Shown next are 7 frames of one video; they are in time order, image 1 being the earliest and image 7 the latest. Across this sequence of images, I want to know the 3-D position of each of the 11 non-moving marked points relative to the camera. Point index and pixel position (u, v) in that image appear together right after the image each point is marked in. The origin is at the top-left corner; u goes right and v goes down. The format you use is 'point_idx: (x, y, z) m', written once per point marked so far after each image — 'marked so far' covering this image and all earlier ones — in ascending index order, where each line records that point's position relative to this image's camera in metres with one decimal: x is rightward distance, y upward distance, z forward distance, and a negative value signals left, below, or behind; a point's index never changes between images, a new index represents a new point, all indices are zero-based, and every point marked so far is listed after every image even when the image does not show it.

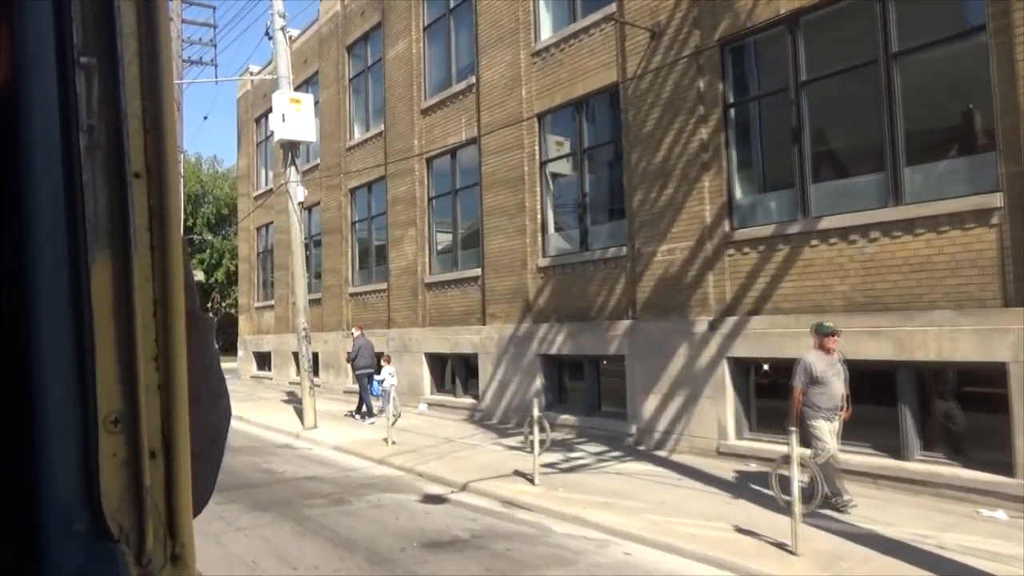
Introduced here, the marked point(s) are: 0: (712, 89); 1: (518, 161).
0: (+2.6, +2.6, +11.5) m
1: (+0.1, +2.2, +15.2) m
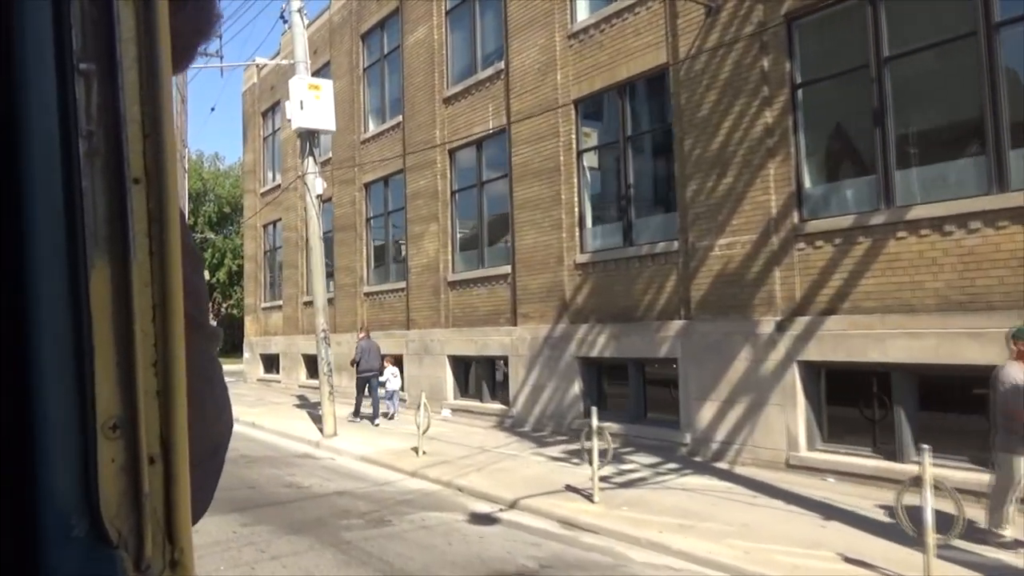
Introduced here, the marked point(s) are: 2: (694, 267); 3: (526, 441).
0: (+3.2, +2.7, +10.6) m
1: (+0.7, +2.3, +14.3) m
2: (+2.4, +0.3, +11.5) m
3: (+0.2, -2.3, +13.3) m
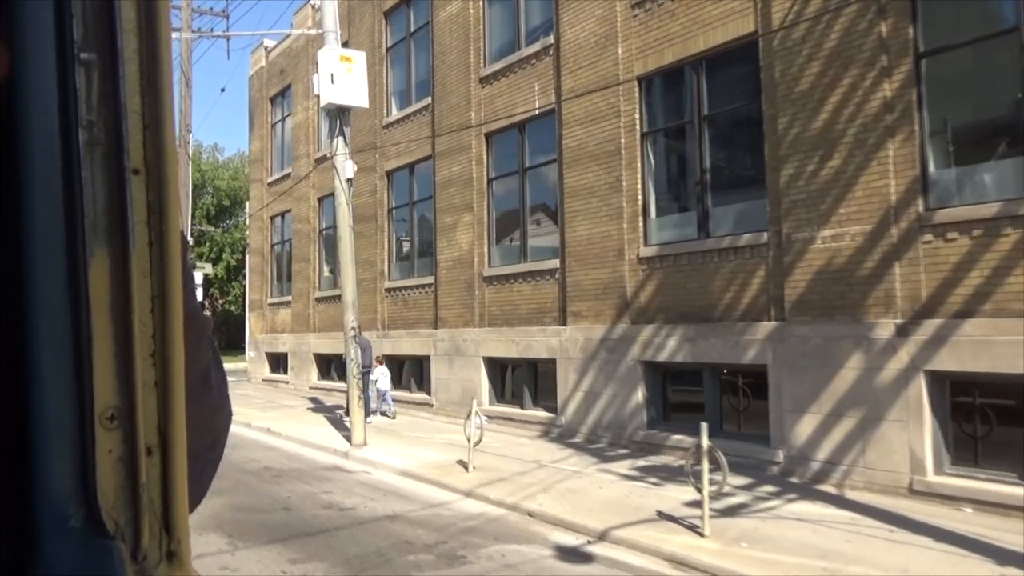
0: (+4.1, +2.7, +9.2) m
1: (+1.5, +2.3, +12.9) m
2: (+3.2, +0.3, +10.2) m
3: (+1.0, -2.3, +11.9) m
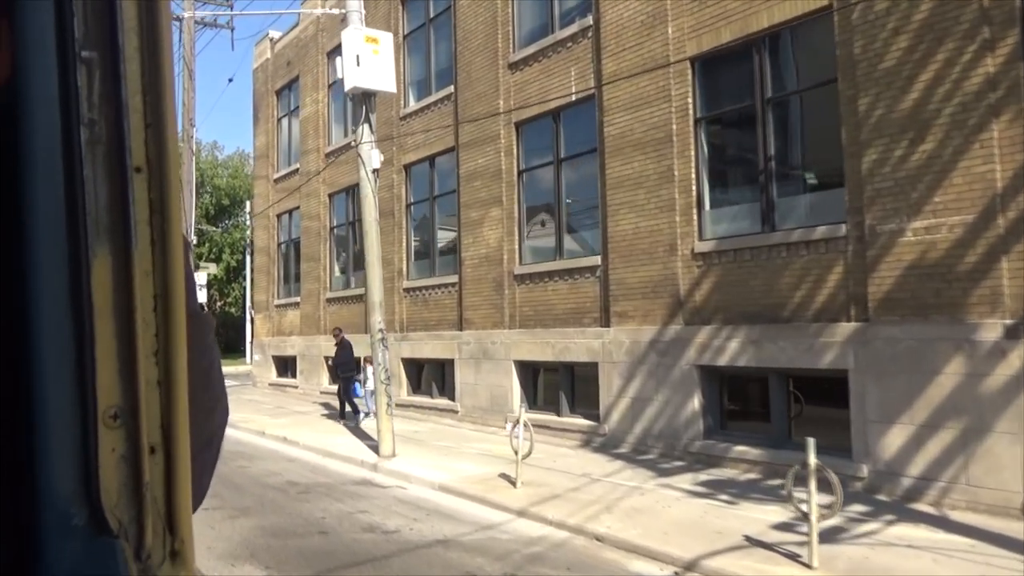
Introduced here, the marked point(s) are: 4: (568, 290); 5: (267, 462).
0: (+4.7, +2.7, +8.3) m
1: (+2.1, +2.3, +11.9) m
2: (+3.8, +0.3, +9.2) m
3: (+1.6, -2.3, +10.9) m
4: (+0.9, 0.0, +13.6) m
5: (-3.5, -2.5, +12.5) m
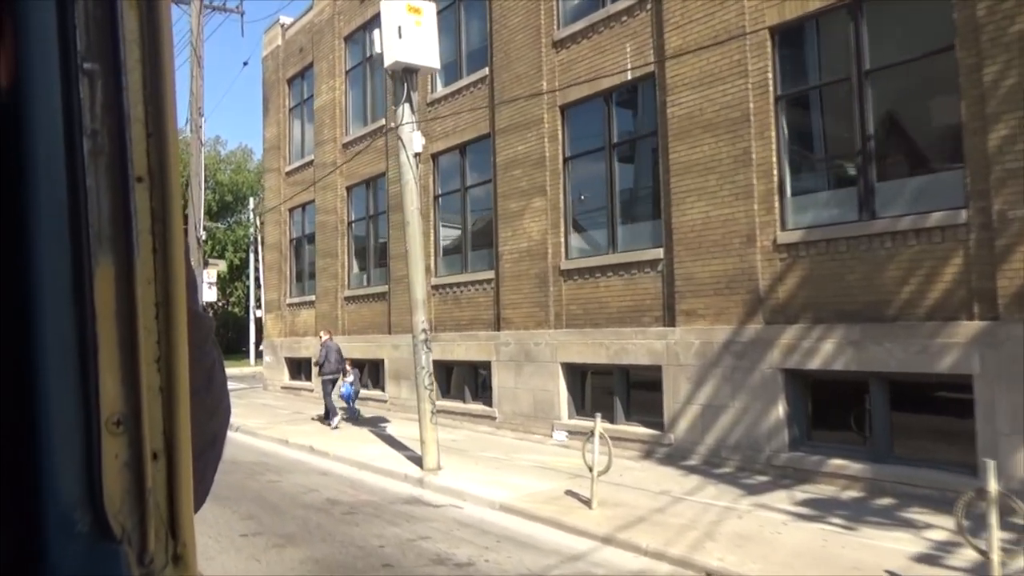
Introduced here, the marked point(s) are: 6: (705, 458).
0: (+5.4, +2.8, +7.2) m
1: (+2.8, +2.4, +10.8) m
2: (+4.6, +0.4, +8.1) m
3: (+2.3, -2.2, +9.8) m
4: (+1.6, 0.0, +12.4) m
5: (-2.8, -2.4, +11.3) m
6: (+2.4, -2.1, +10.9) m
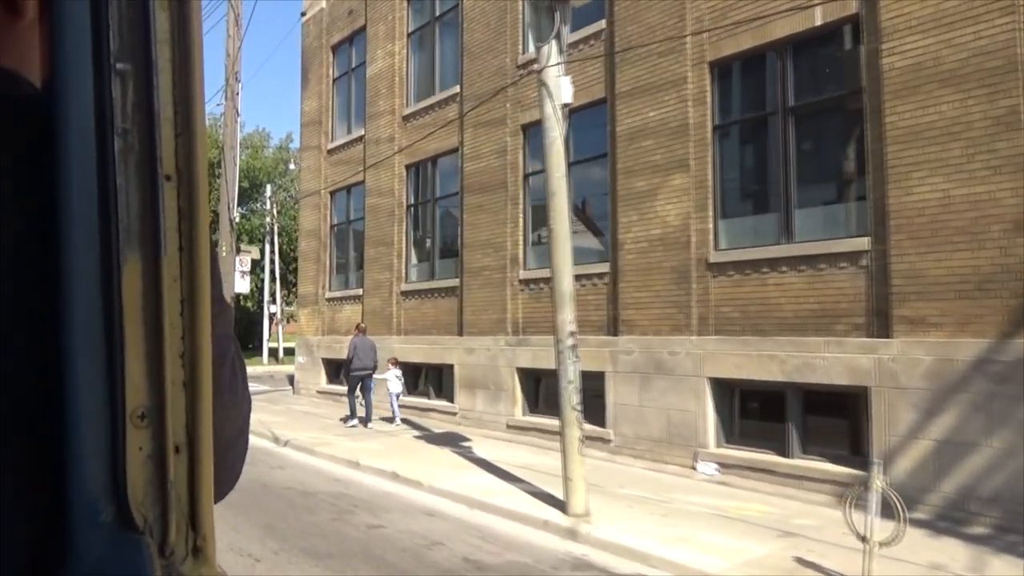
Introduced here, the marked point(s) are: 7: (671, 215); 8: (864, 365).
0: (+7.3, +2.7, +4.6) m
1: (+4.6, +2.4, +8.2) m
2: (+6.4, +0.3, +5.6) m
3: (+4.0, -2.2, +7.3) m
4: (+3.3, 0.0, +9.9) m
5: (-1.1, -2.3, +8.7) m
6: (+4.1, -2.1, +8.3) m
7: (+2.1, +1.0, +11.6) m
8: (+3.7, -0.8, +9.1) m
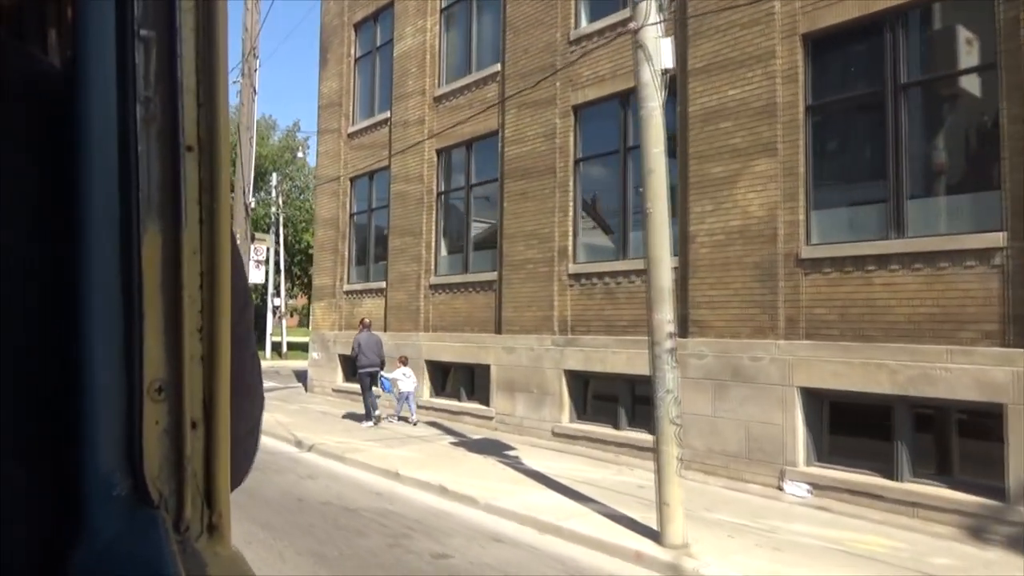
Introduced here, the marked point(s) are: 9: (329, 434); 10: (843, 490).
0: (+8.2, +2.6, +3.5) m
1: (+5.4, +2.3, +7.1) m
2: (+7.2, +0.3, +4.4) m
3: (+4.8, -2.2, +6.1) m
4: (+4.1, 0.0, +8.7) m
5: (-0.4, -2.2, +7.5) m
6: (+4.9, -2.2, +7.1) m
7: (+2.9, +1.0, +10.4) m
8: (+4.5, -0.8, +7.9) m
9: (-3.0, -2.4, +14.2) m
10: (+3.5, -2.1, +9.1) m
